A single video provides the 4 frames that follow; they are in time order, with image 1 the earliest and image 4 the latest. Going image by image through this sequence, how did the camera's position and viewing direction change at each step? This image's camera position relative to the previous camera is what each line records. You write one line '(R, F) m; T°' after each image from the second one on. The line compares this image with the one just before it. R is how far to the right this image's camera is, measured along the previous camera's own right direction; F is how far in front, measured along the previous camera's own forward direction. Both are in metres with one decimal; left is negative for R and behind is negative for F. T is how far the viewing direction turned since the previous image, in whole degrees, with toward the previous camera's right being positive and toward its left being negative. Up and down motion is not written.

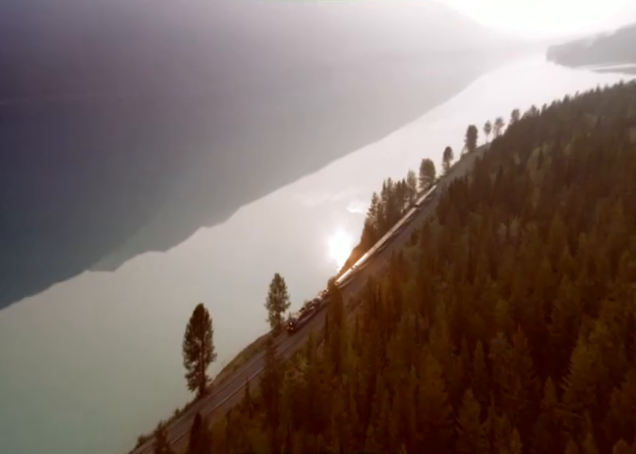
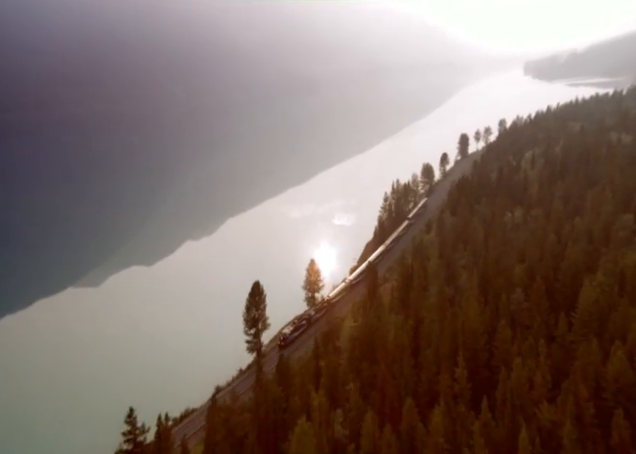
(-5.6, -7.5) m; +2°
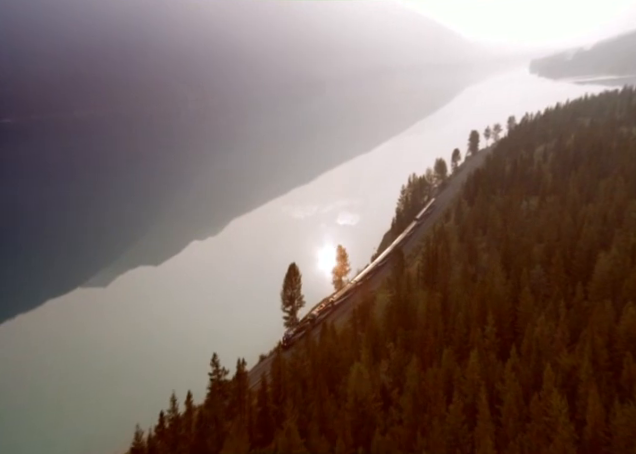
(-3.0, -4.5) m; -1°
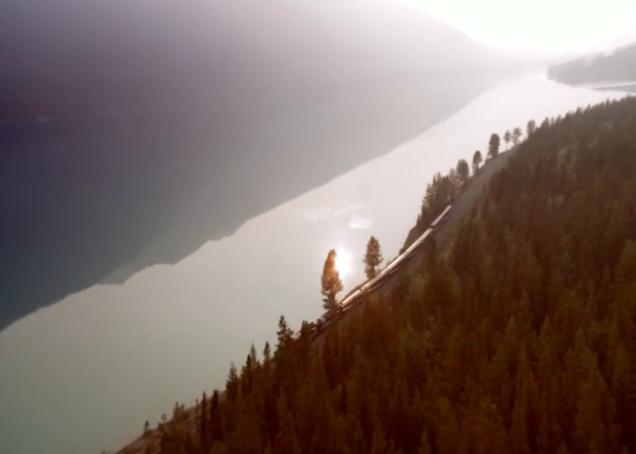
(-3.1, -4.3) m; -2°
